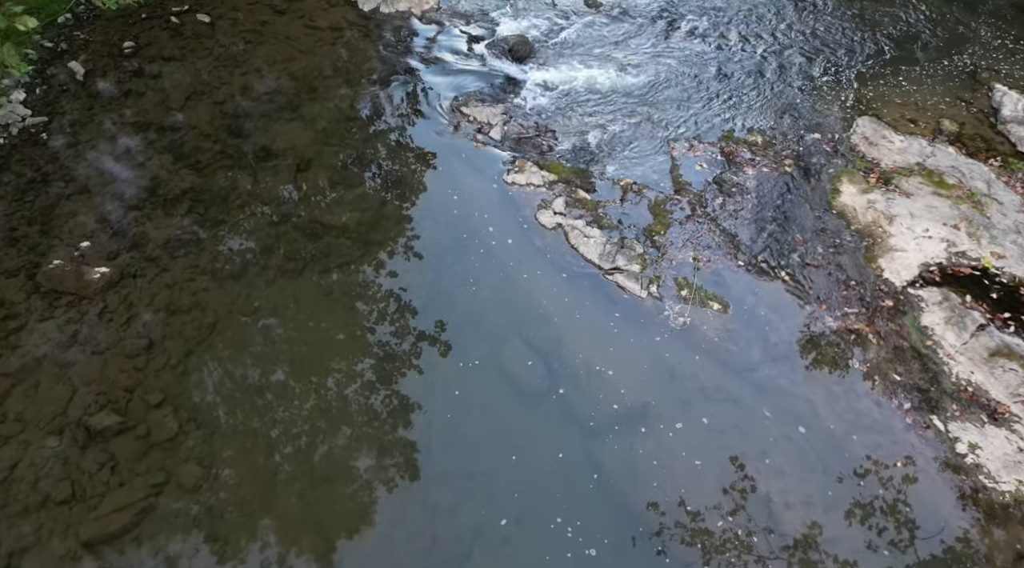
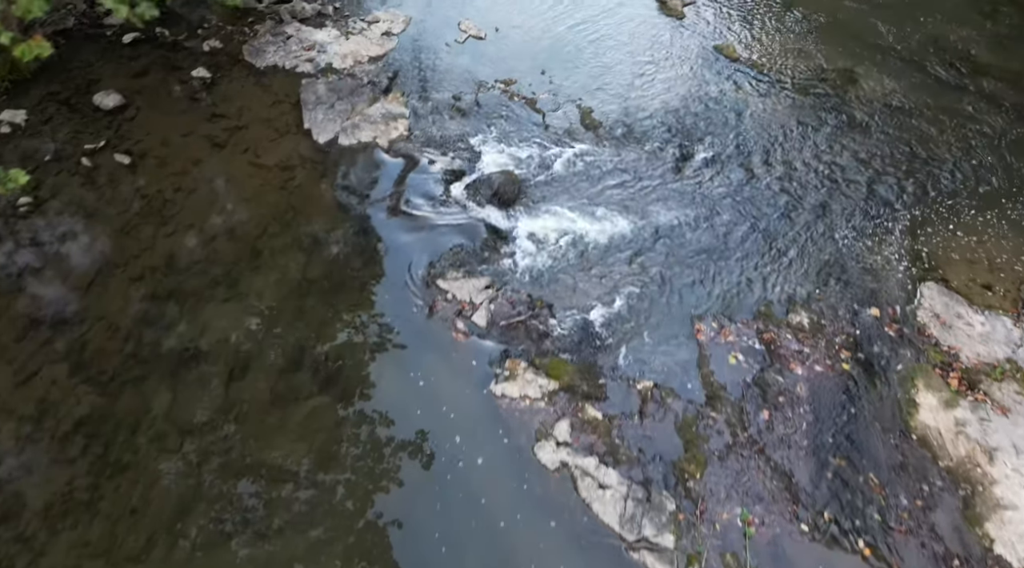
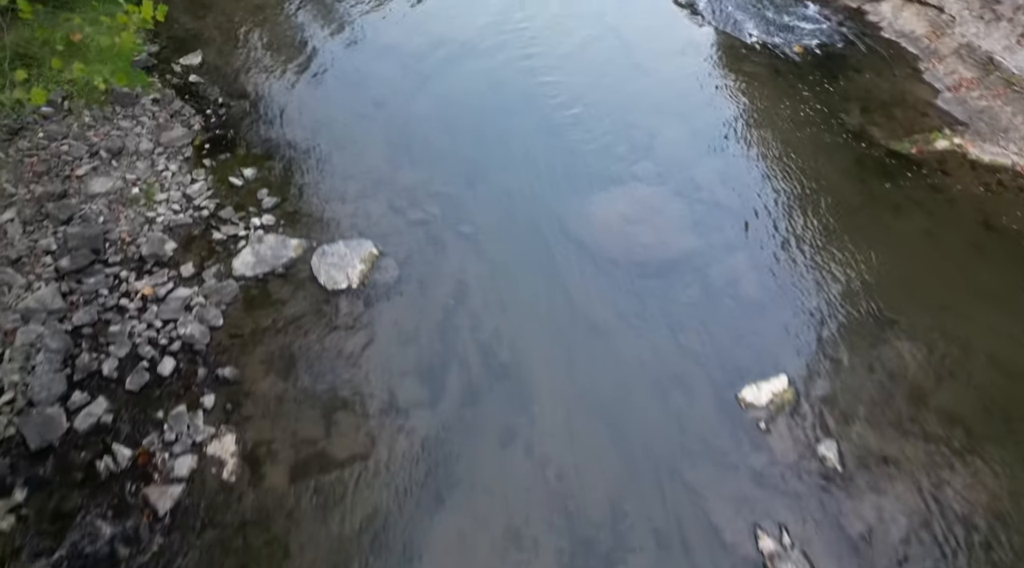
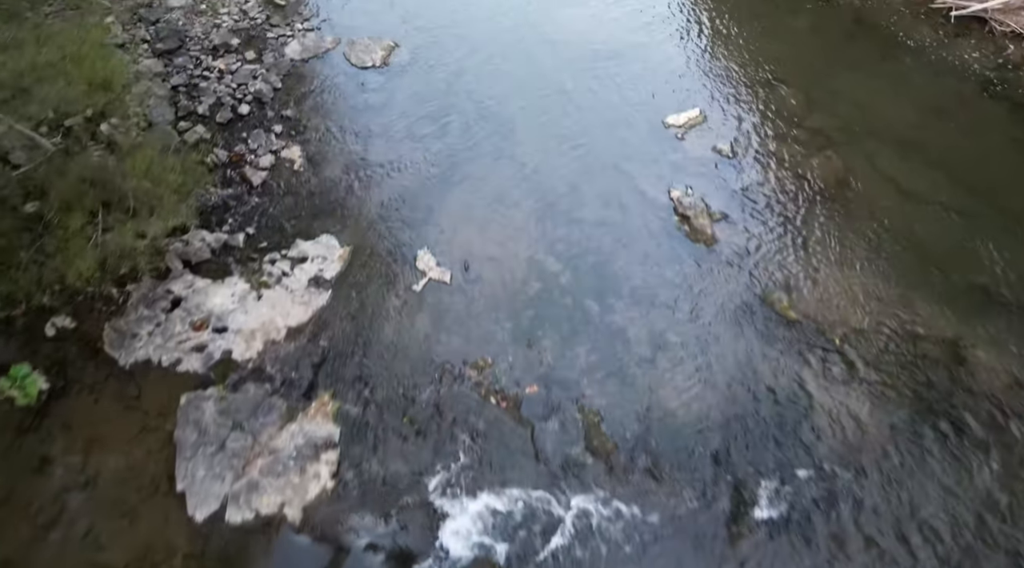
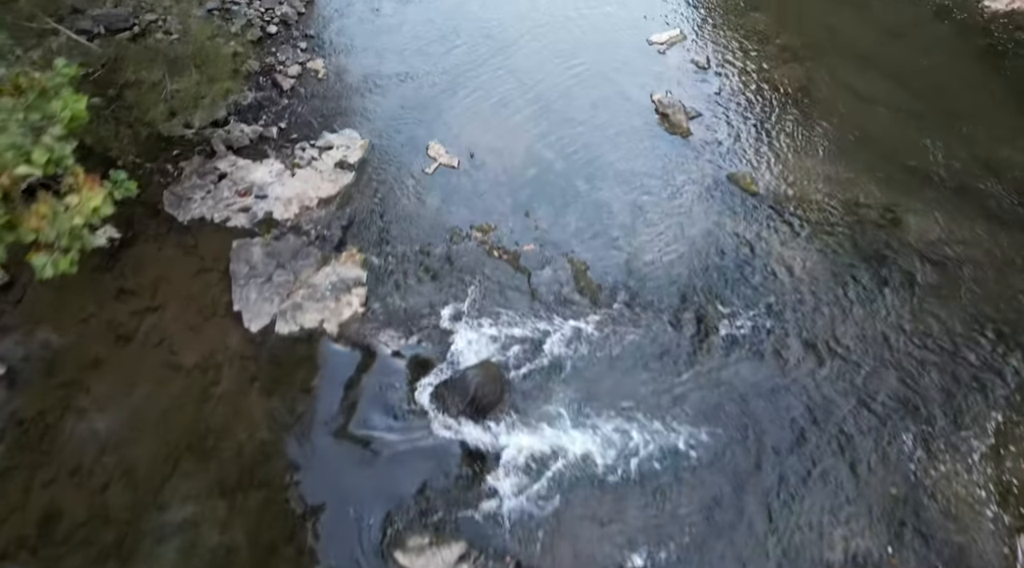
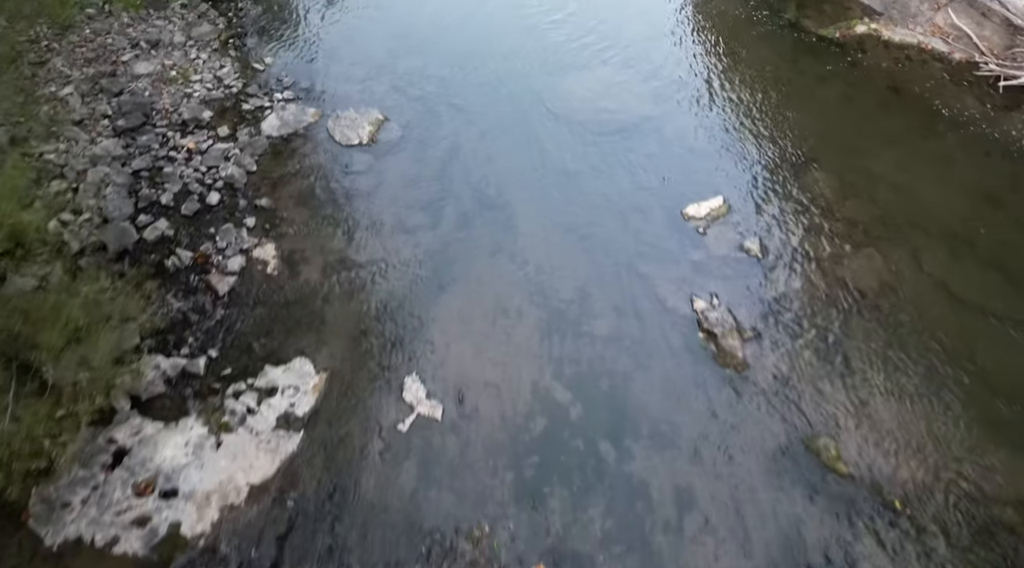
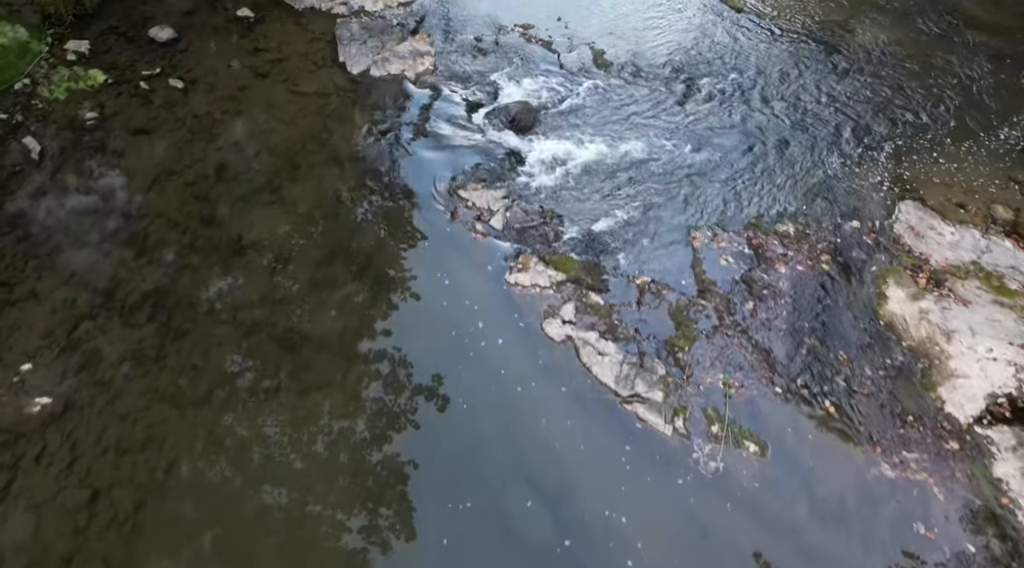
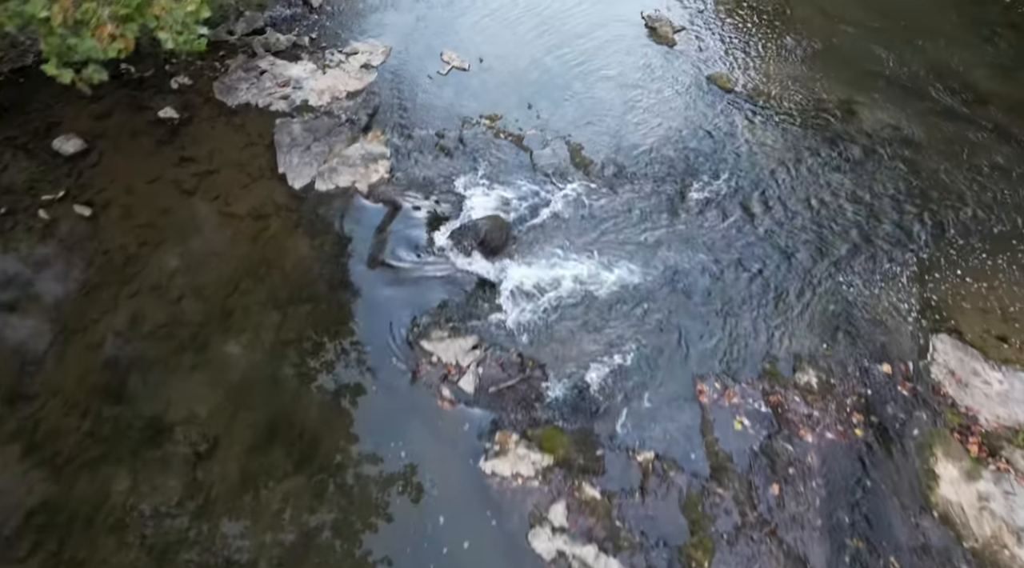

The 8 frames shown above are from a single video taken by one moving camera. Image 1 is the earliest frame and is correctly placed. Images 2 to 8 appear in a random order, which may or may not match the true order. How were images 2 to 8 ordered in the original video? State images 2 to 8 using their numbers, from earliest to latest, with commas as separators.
7, 2, 8, 5, 4, 6, 3
